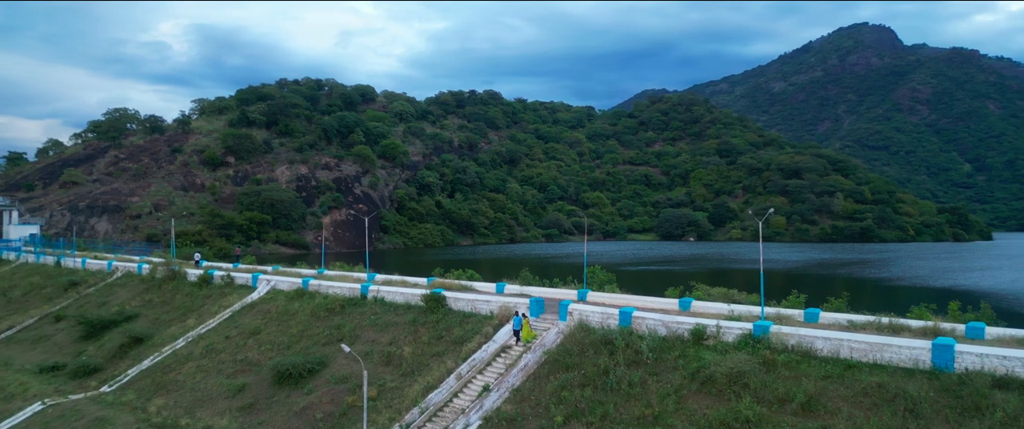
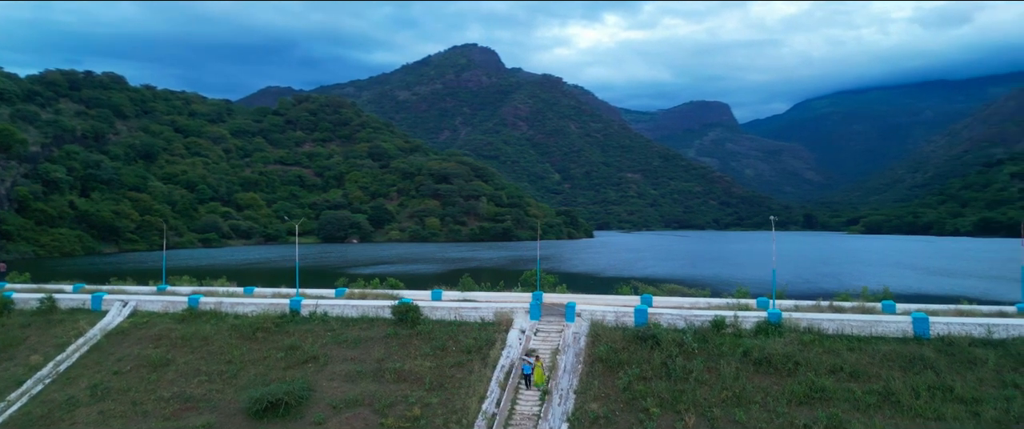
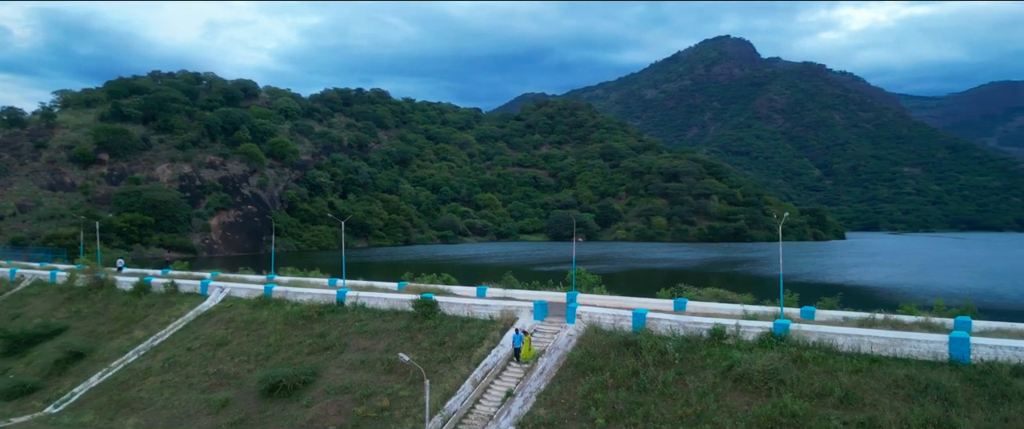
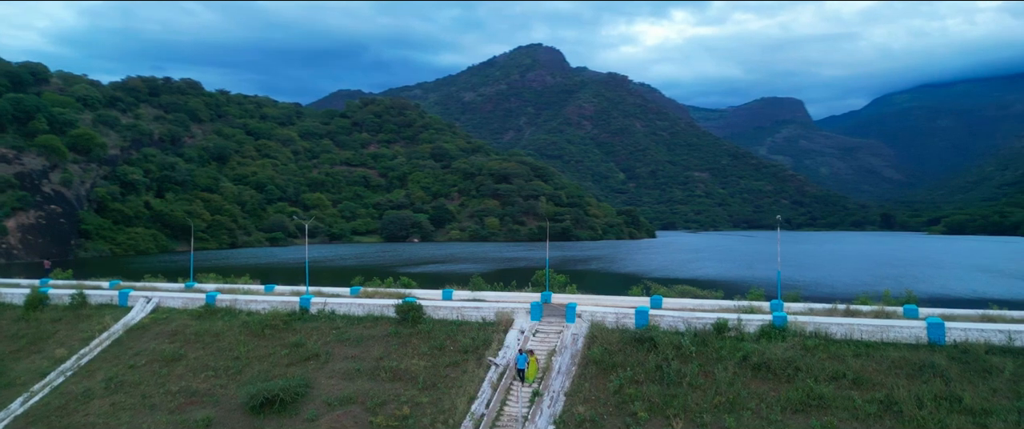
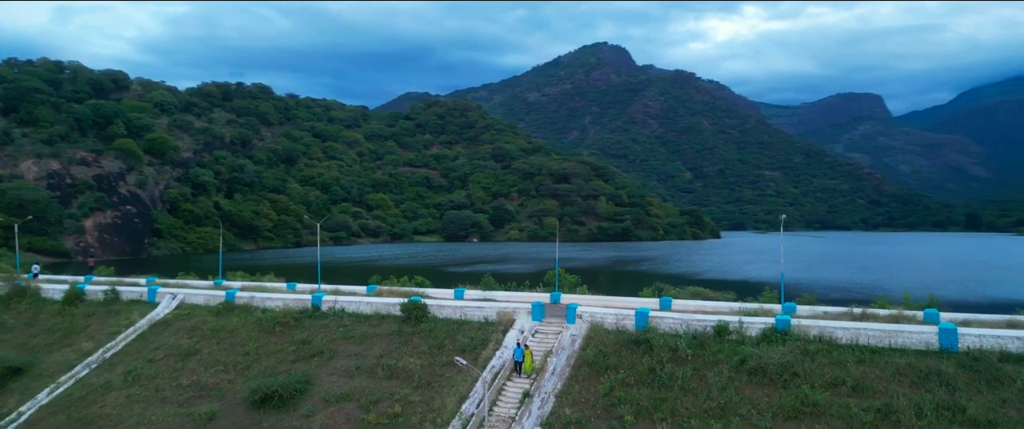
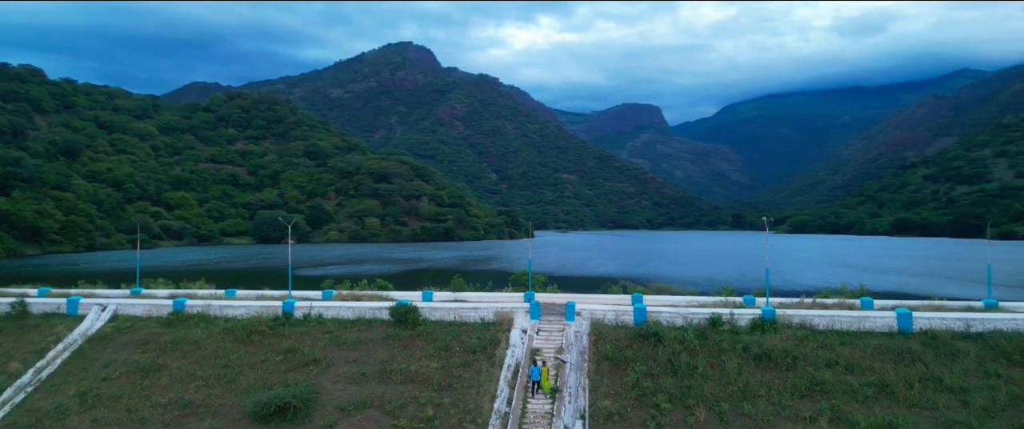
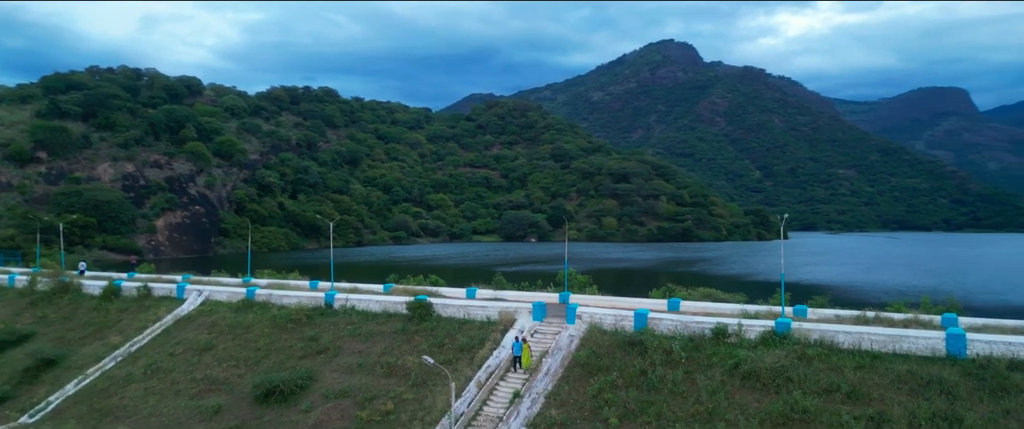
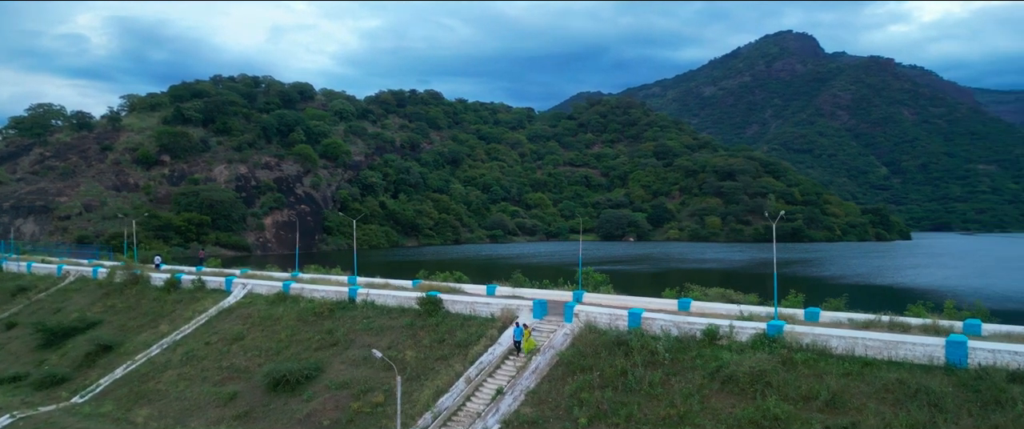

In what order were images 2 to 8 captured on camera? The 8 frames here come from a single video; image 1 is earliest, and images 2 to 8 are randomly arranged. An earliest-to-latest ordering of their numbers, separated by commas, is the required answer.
8, 3, 7, 5, 4, 2, 6
